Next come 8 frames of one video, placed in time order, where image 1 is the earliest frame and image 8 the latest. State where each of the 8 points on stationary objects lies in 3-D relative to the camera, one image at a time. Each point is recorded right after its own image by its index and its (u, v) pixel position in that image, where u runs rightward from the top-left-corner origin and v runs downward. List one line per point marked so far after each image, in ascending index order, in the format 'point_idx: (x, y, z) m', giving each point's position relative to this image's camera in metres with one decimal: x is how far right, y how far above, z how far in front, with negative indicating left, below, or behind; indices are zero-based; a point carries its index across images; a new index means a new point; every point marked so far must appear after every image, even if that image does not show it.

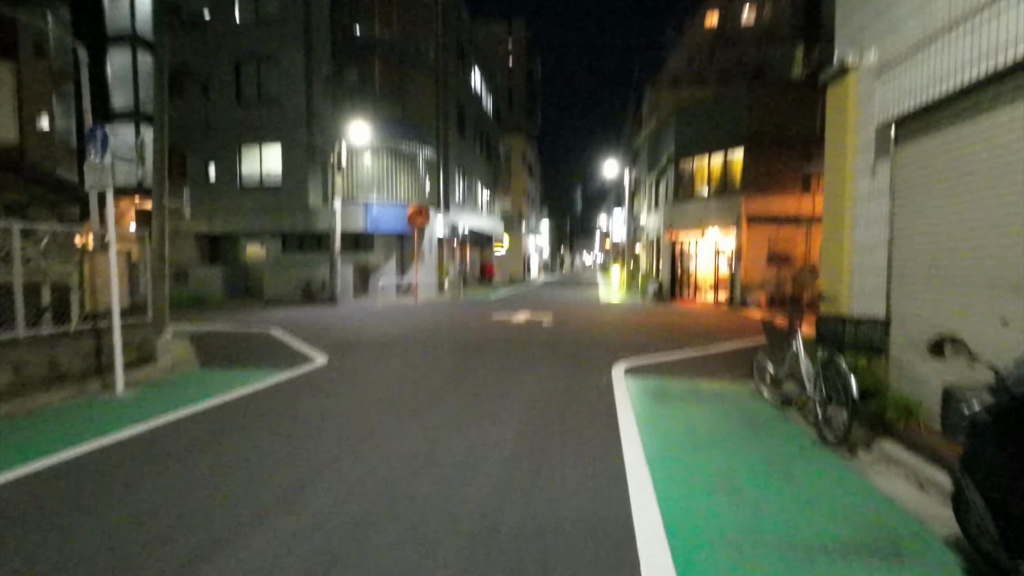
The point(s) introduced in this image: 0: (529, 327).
0: (+0.6, -1.3, +16.1) m
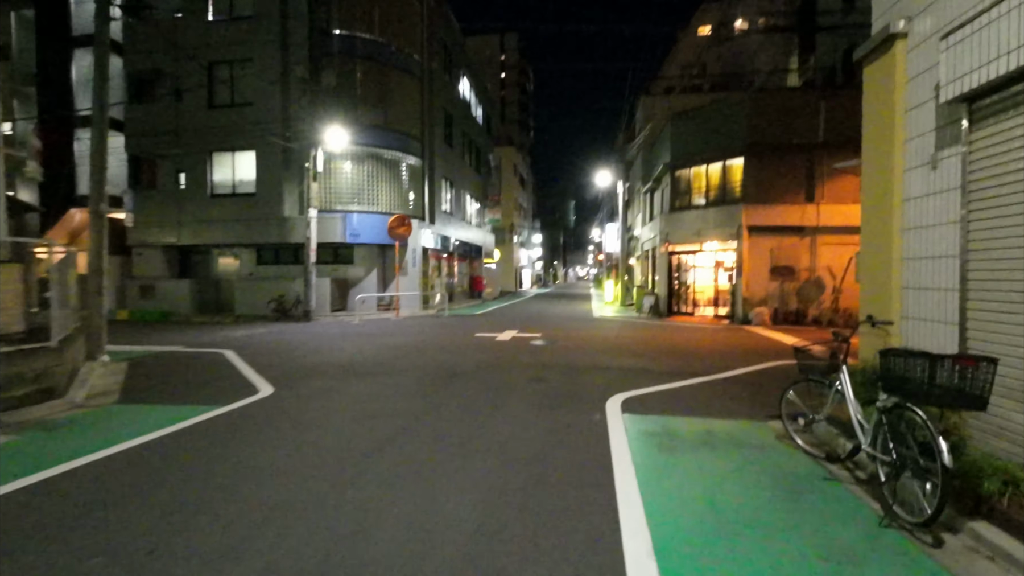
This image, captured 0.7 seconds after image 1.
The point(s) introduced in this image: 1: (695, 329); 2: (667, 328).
0: (+0.1, -1.8, +14.5) m
1: (+7.0, -1.6, +18.9) m
2: (+6.0, -1.6, +19.2) m
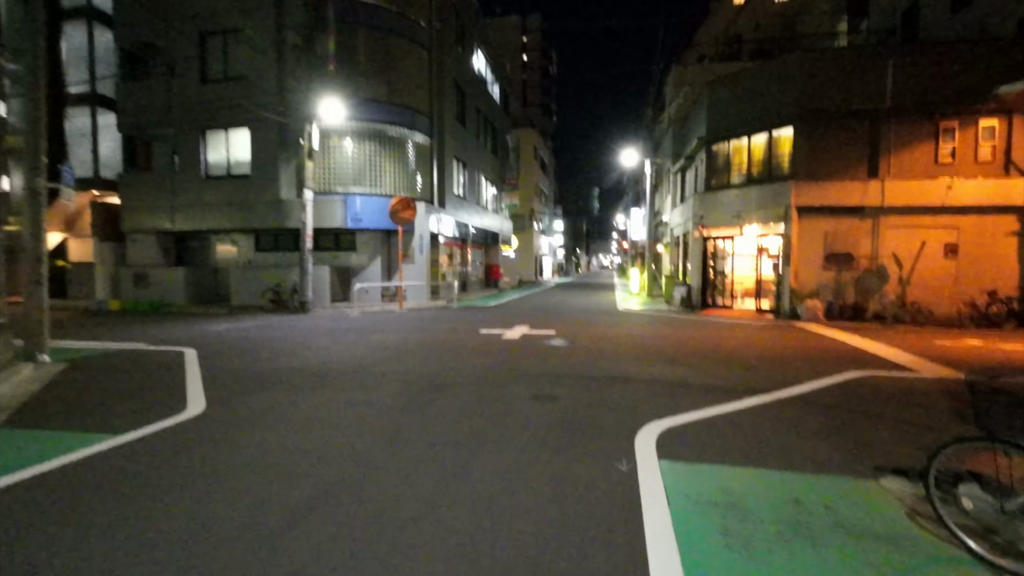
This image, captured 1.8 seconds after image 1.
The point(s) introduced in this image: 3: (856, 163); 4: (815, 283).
0: (+0.3, -1.6, +12.3) m
1: (+7.4, -1.3, +16.3) m
2: (+6.4, -1.2, +16.6) m
3: (+13.1, +4.8, +18.7) m
4: (+11.8, +0.2, +19.0) m
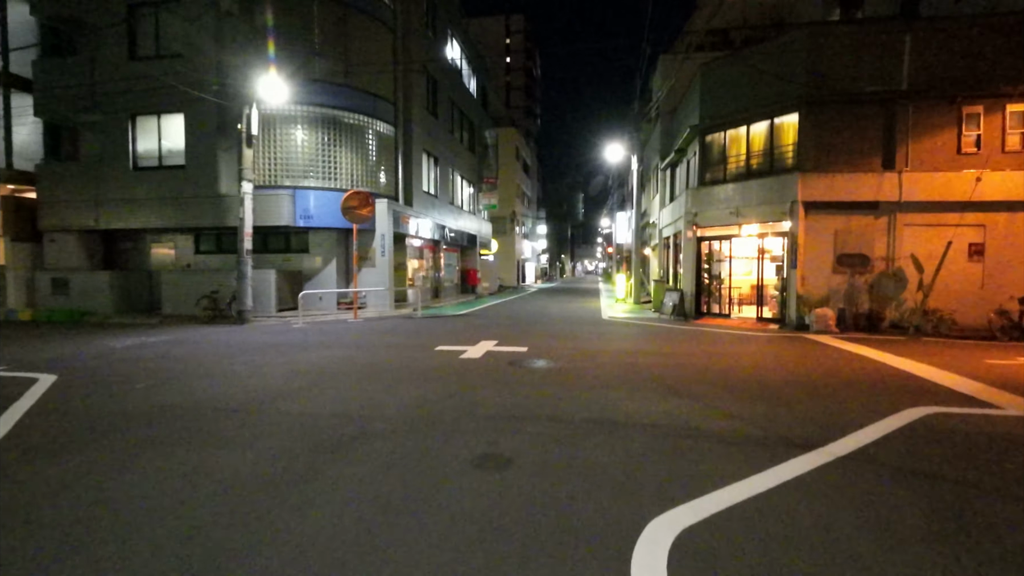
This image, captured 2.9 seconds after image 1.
0: (-0.6, -1.7, +9.7) m
1: (+6.4, -1.5, +13.9) m
2: (+5.4, -1.4, +14.2) m
3: (+12.1, +4.5, +16.6) m
4: (+10.7, -0.1, +16.7) m
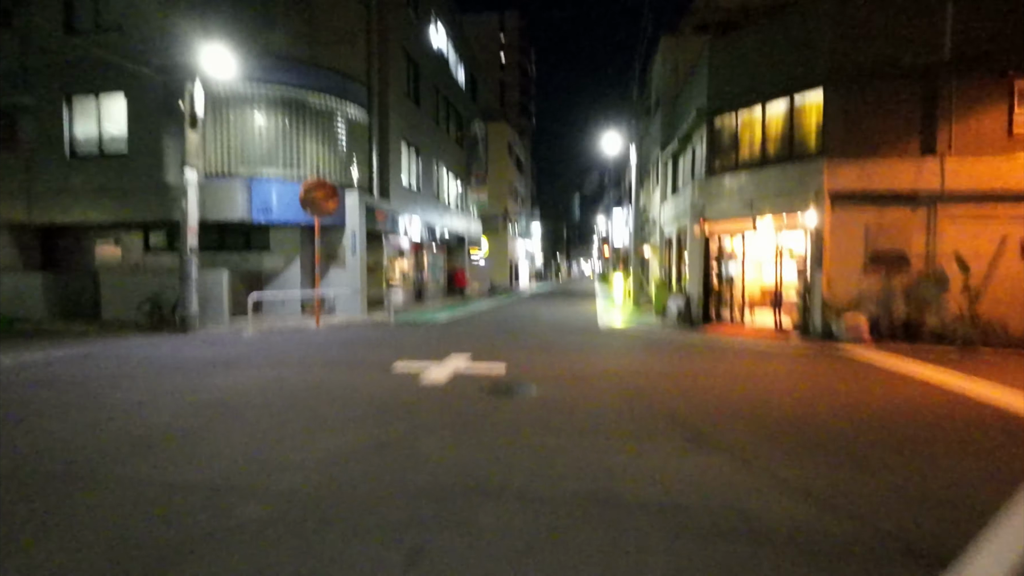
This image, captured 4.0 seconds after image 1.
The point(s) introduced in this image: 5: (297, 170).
0: (-1.0, -1.8, +7.4) m
1: (+5.9, -1.6, +11.7) m
2: (+4.9, -1.5, +12.0) m
3: (+11.5, +4.5, +14.4) m
4: (+10.2, -0.1, +14.5) m
5: (-8.3, +4.6, +18.9) m
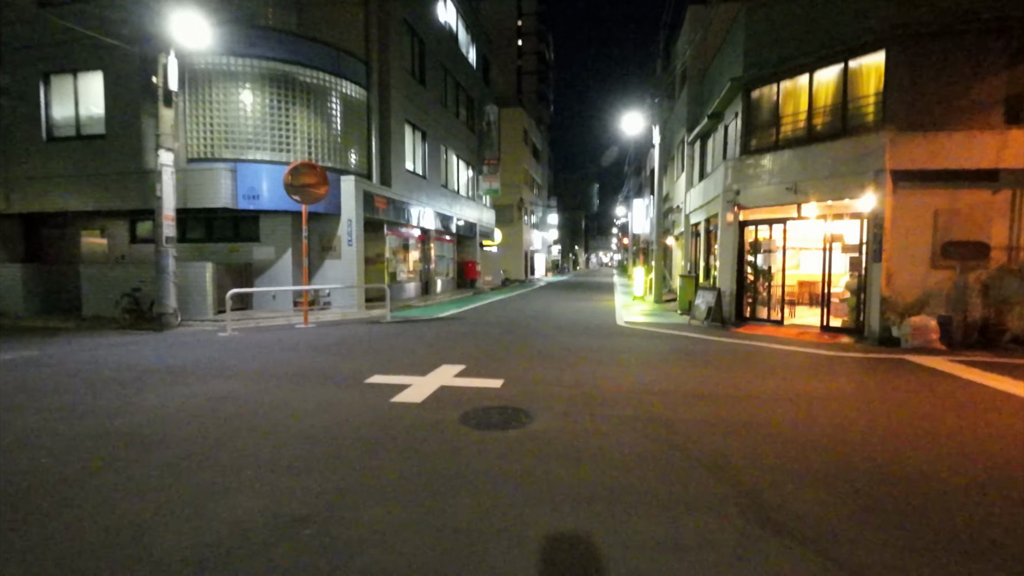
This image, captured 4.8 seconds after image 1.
0: (-1.2, -1.8, +5.7) m
1: (+5.9, -1.5, +9.7) m
2: (+5.0, -1.5, +10.0) m
3: (+11.7, +4.5, +12.1) m
4: (+10.3, 0.0, +12.4) m
5: (-8.0, +4.8, +17.3) m
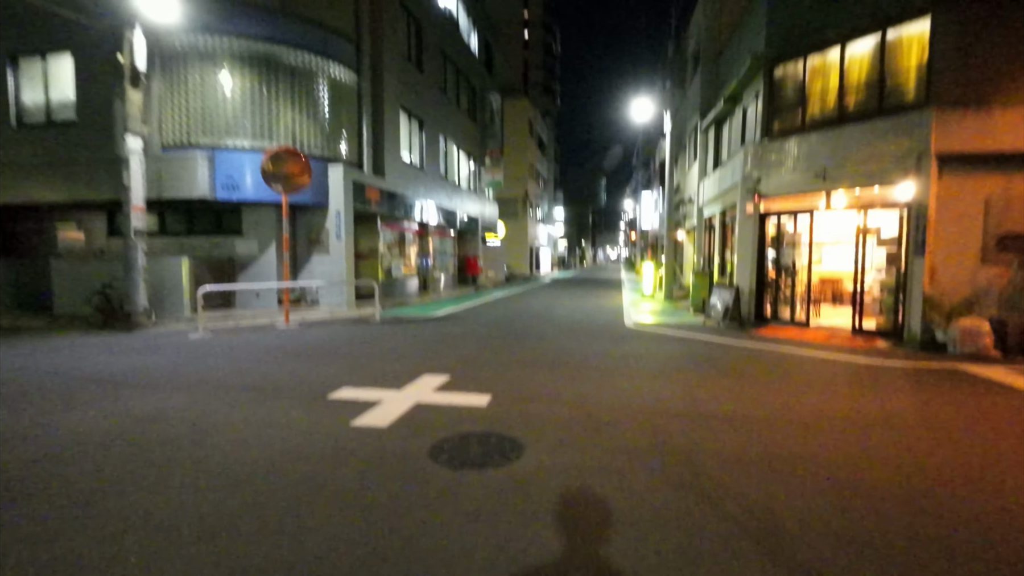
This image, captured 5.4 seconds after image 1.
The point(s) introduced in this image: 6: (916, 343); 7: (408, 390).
0: (-1.4, -1.8, +4.4) m
1: (+5.8, -1.5, +8.4) m
2: (+4.8, -1.4, +8.7) m
3: (+11.6, +4.6, +10.6) m
4: (+10.2, 0.0, +11.0) m
5: (-8.0, +4.9, +16.1) m
6: (+9.2, -1.2, +11.1) m
7: (-1.5, -1.5, +7.2) m
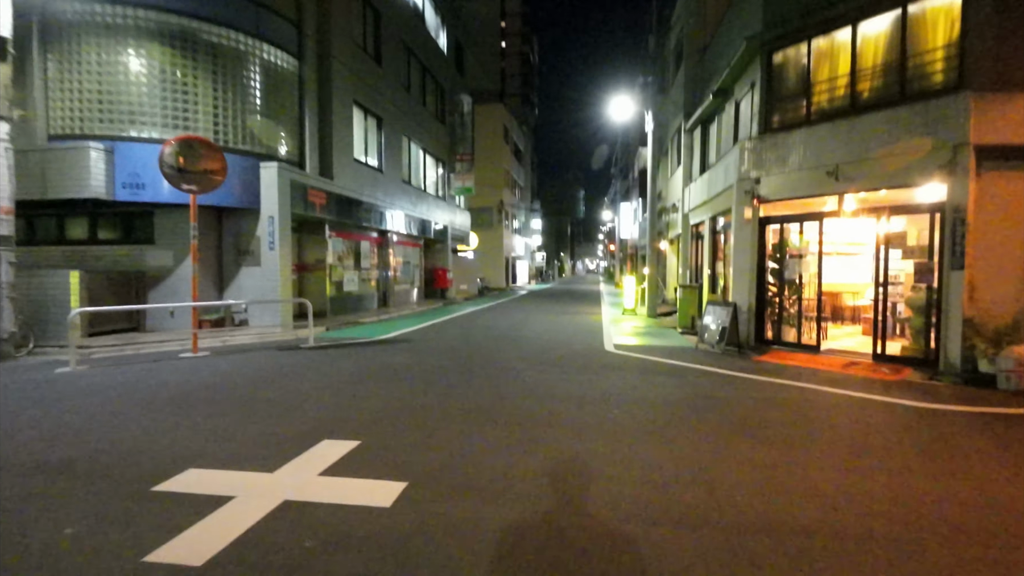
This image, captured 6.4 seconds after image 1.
0: (-1.9, -2.1, +2.1) m
1: (+5.0, -1.8, +6.3) m
2: (+4.1, -1.8, +6.6) m
3: (+10.7, +4.2, +8.9) m
4: (+9.4, -0.4, +9.1) m
5: (-9.1, +4.4, +13.6) m
6: (+8.3, -1.6, +9.2) m
7: (-2.2, -1.8, +4.8) m
